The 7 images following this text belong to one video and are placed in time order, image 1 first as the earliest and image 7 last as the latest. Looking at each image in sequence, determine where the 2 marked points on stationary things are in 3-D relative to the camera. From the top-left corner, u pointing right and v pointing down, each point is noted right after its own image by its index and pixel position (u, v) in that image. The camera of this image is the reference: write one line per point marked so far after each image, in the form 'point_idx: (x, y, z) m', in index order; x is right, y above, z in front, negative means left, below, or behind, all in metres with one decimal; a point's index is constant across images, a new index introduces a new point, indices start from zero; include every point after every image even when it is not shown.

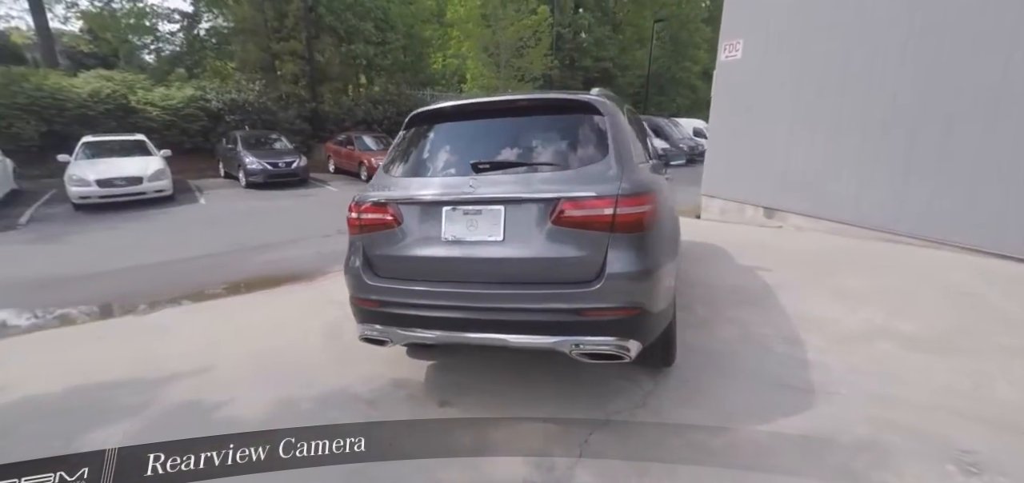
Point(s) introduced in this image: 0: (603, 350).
0: (+0.4, -0.5, +2.2) m
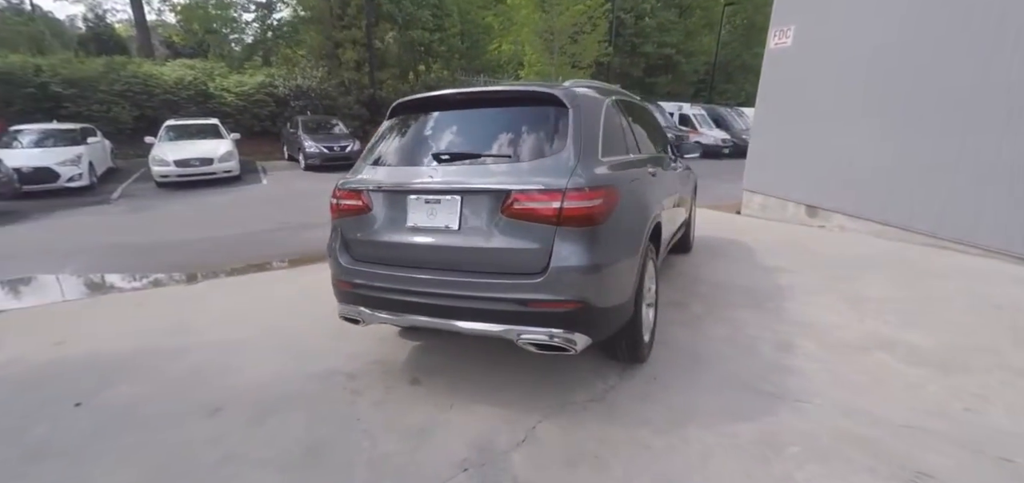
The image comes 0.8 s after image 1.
0: (+0.2, -0.5, +2.3) m
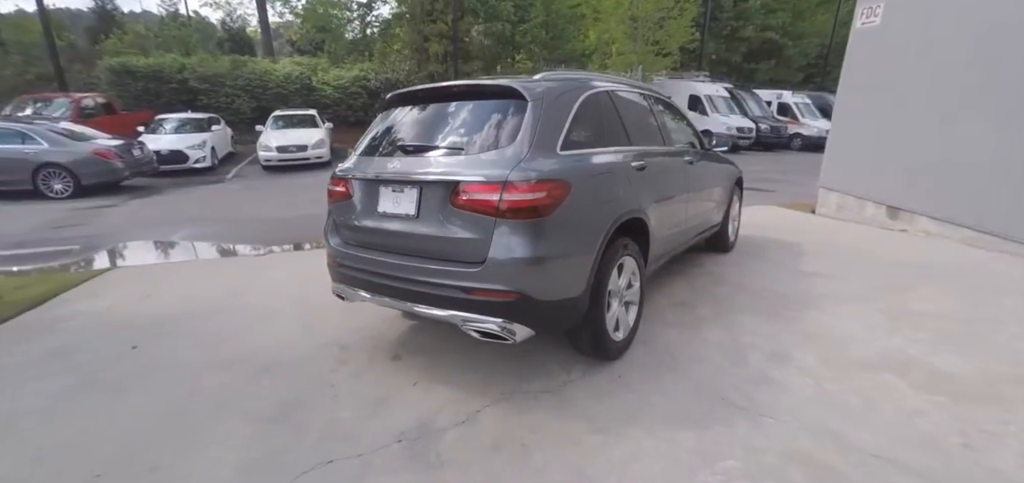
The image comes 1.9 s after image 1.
0: (-0.1, -0.4, +2.4) m
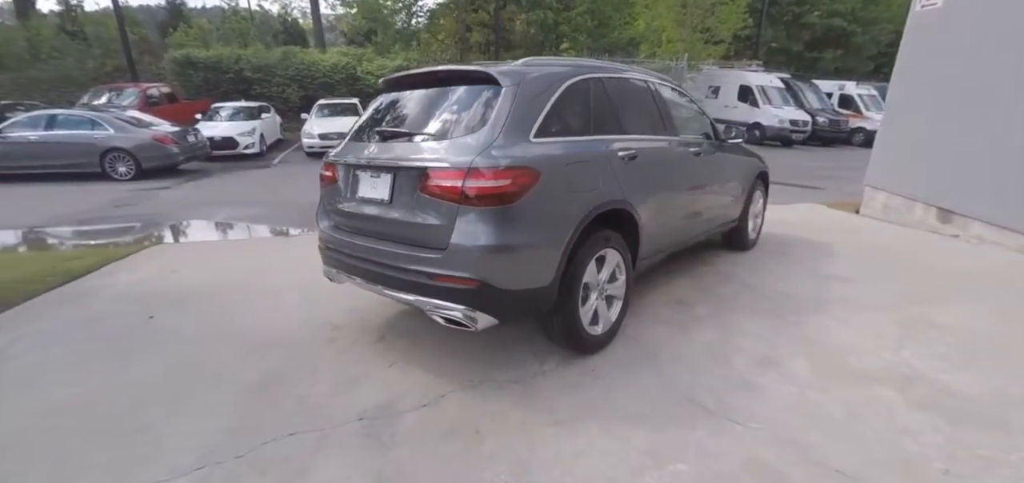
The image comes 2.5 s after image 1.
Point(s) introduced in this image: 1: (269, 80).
0: (-0.3, -0.4, +2.4) m
1: (-8.1, +5.4, +16.2) m
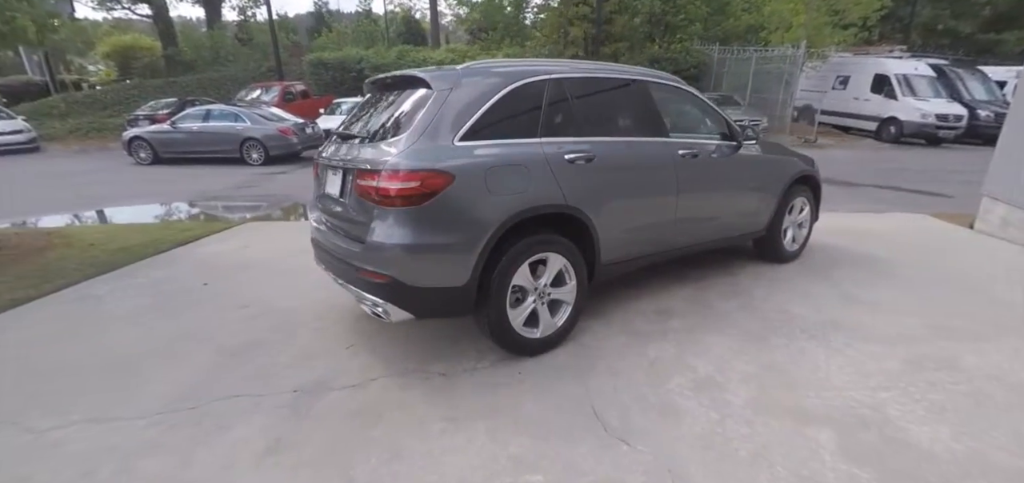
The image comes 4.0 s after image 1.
0: (-0.7, -0.3, +2.5) m
1: (-4.6, +6.0, +17.7) m
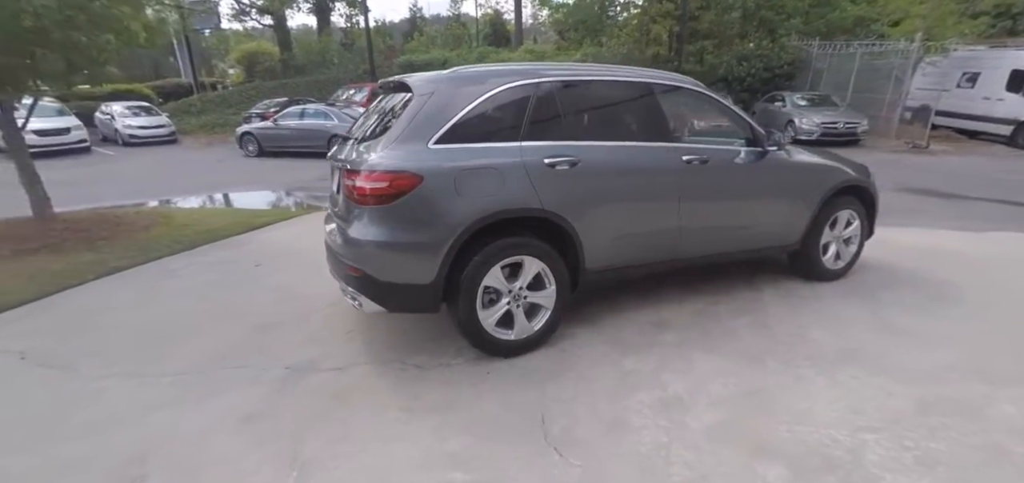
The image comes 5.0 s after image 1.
0: (-0.9, -0.3, +2.7) m
1: (-1.7, +6.2, +18.3) m
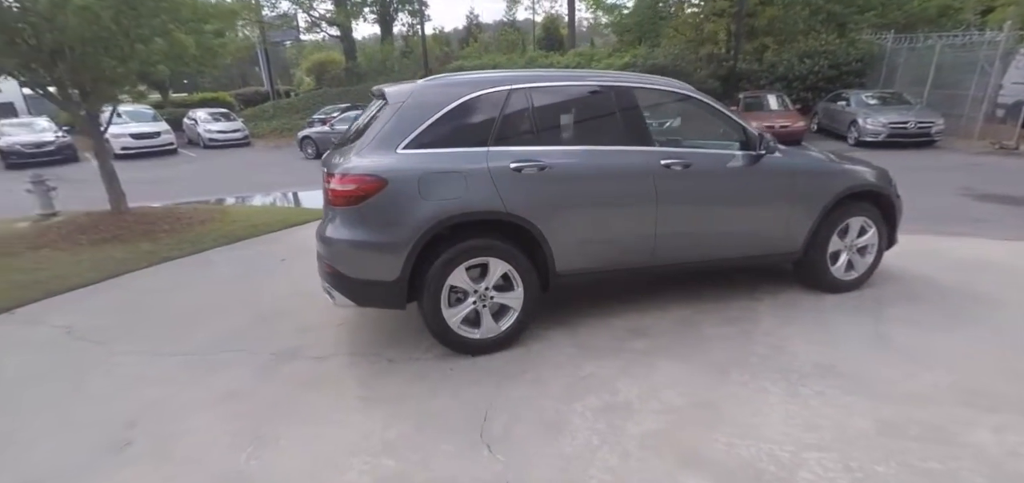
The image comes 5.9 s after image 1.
0: (-1.1, -0.3, +2.9) m
1: (+0.2, +6.1, +18.5) m
